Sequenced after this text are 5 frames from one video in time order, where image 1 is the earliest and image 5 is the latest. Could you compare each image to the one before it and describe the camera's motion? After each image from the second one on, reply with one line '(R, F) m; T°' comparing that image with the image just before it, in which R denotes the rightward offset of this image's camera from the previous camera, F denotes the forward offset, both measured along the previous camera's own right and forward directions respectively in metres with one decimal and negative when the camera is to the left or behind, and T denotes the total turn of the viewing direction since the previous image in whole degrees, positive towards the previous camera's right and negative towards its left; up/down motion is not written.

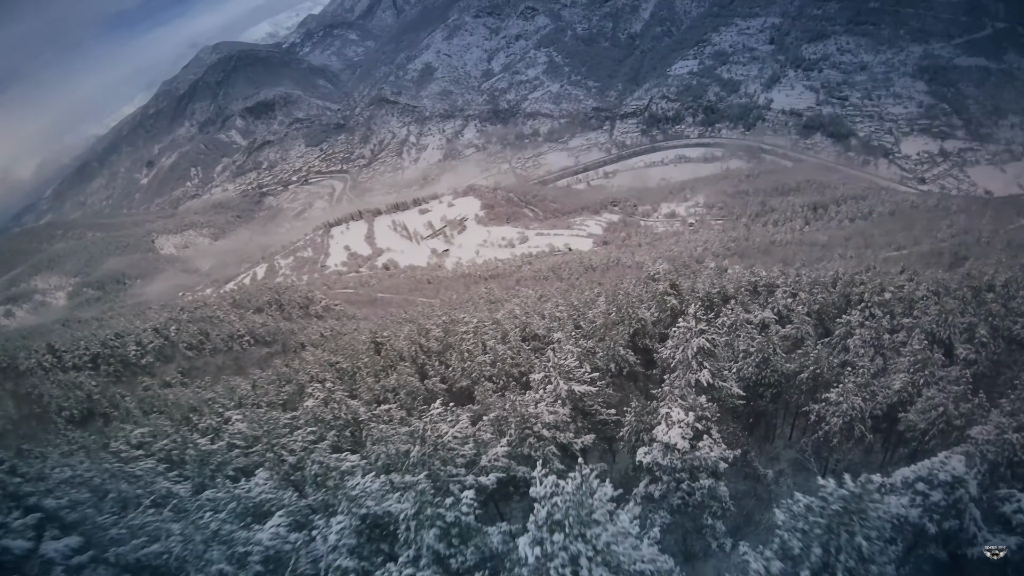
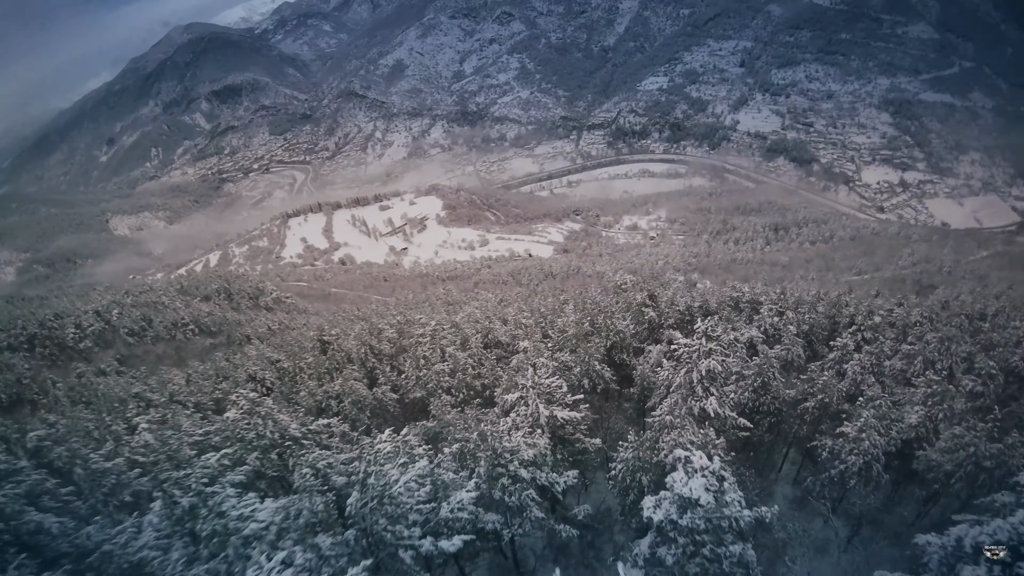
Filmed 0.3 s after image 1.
(-0.1, +0.5) m; +4°
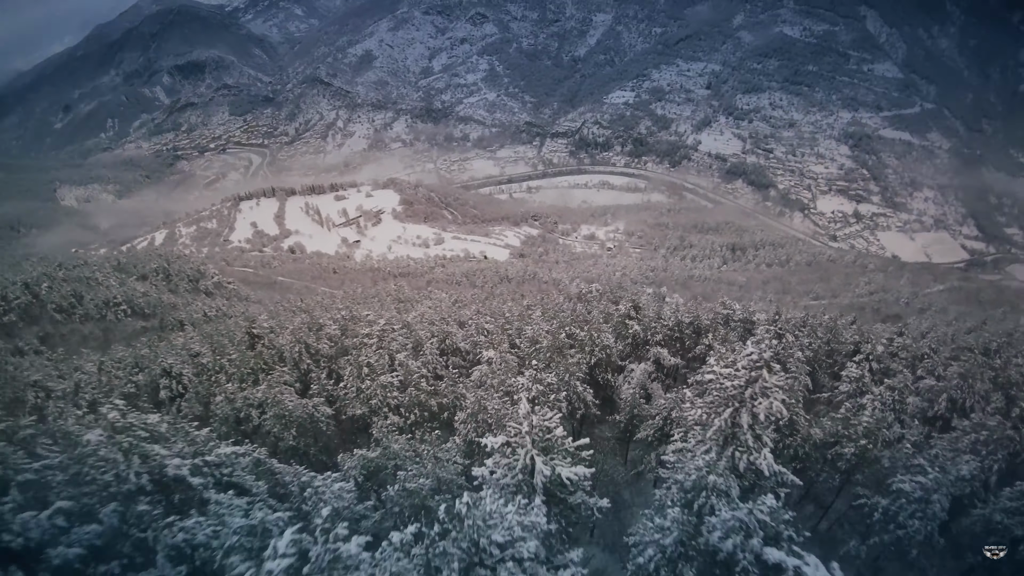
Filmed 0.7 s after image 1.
(-0.1, +0.6) m; +5°
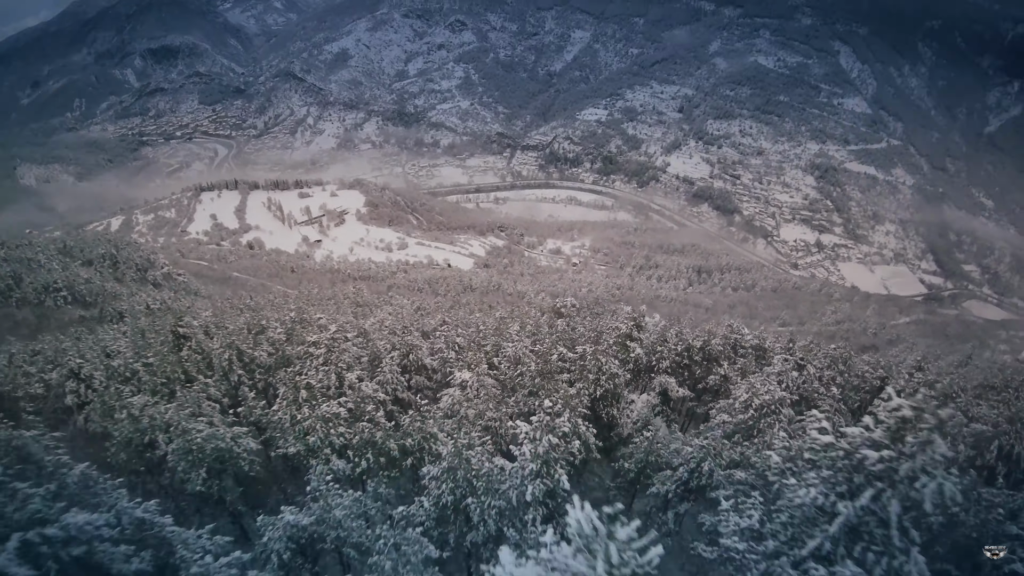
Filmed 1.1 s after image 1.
(-0.1, +0.6) m; +4°
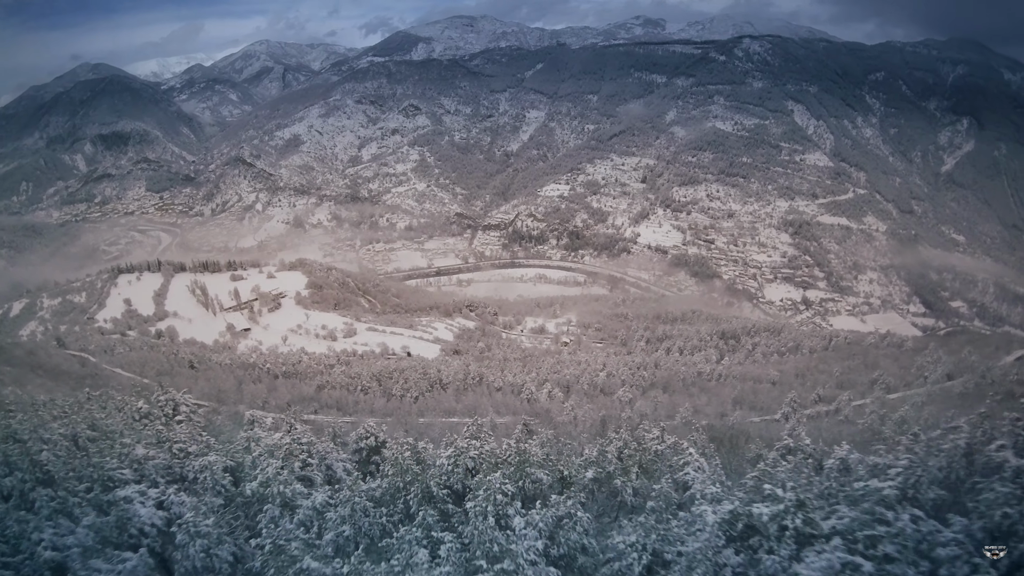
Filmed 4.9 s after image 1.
(-0.6, +6.7) m; +4°
